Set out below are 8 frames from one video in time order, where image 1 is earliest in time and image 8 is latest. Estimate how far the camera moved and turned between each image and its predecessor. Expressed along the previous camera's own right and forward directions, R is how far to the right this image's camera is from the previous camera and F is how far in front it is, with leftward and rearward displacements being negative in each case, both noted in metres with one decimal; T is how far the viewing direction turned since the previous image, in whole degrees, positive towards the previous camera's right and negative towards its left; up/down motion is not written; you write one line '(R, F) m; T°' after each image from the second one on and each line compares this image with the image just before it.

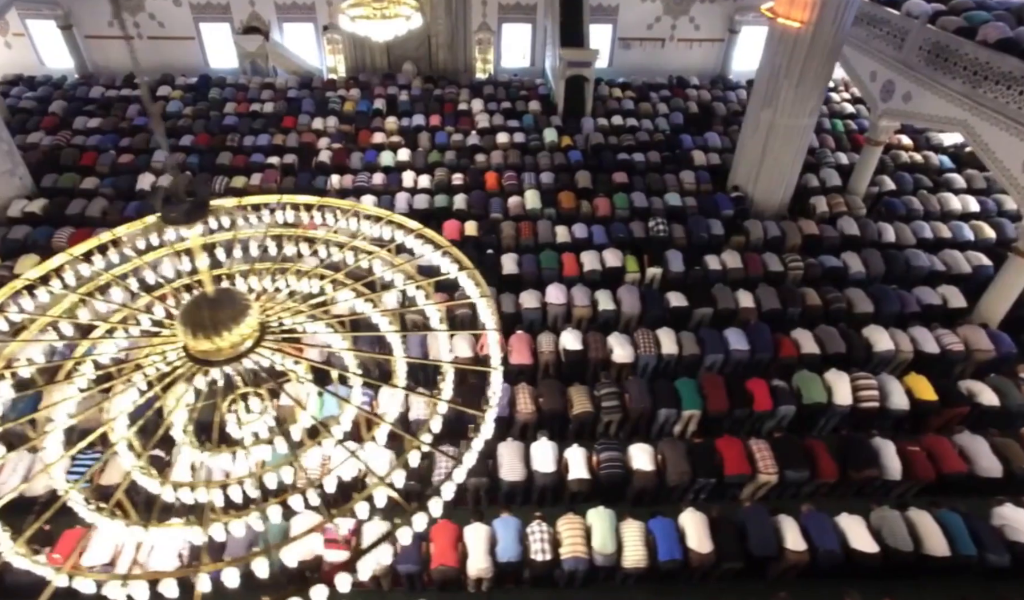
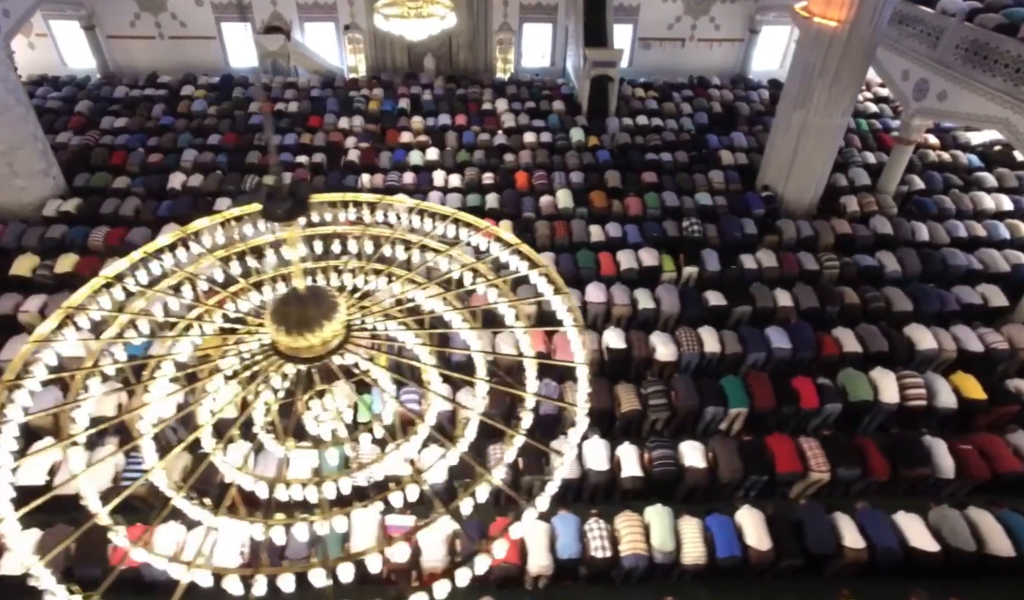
(-0.5, 0.0) m; 0°
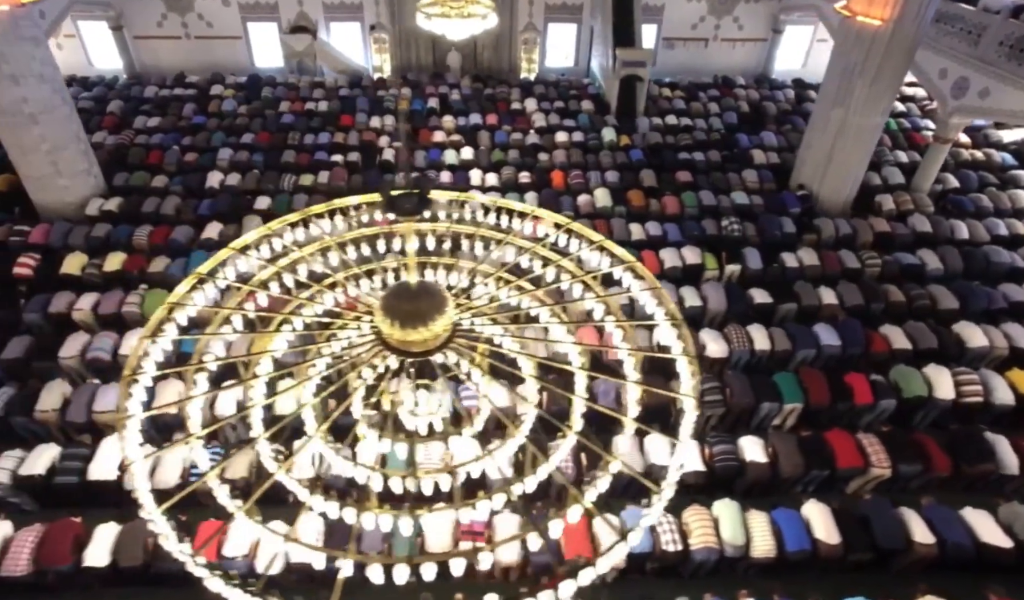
(-0.5, 0.0) m; 0°
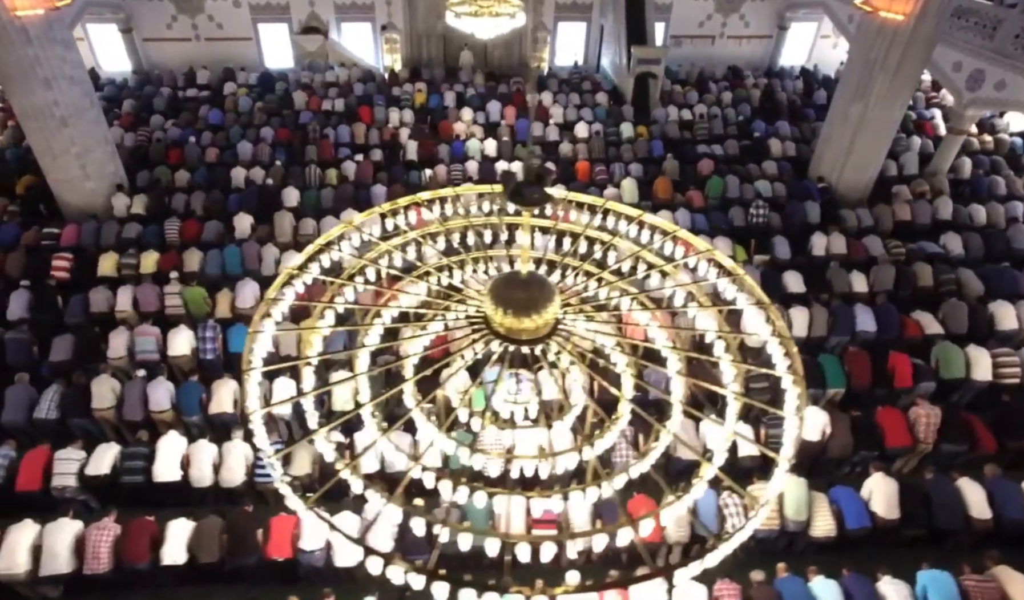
(-0.6, -0.1) m; +1°
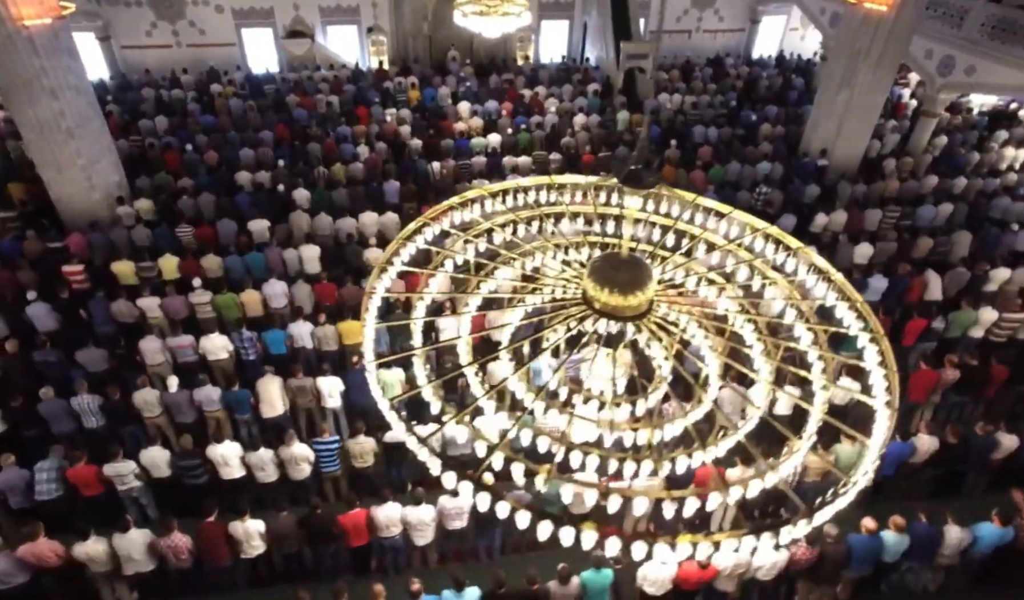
(-0.8, 0.0) m; +4°
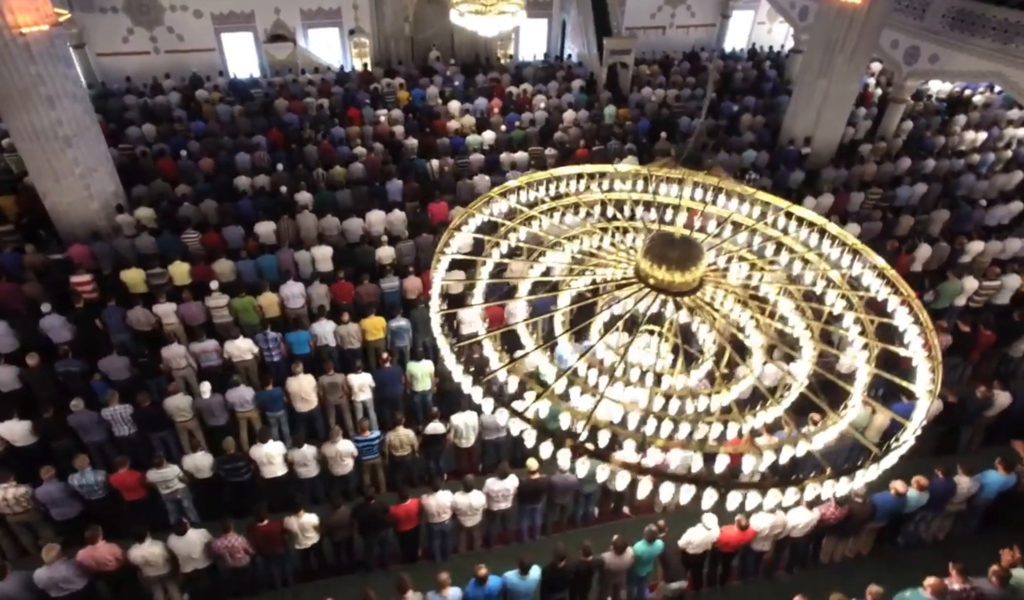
(-0.6, -0.2) m; +3°
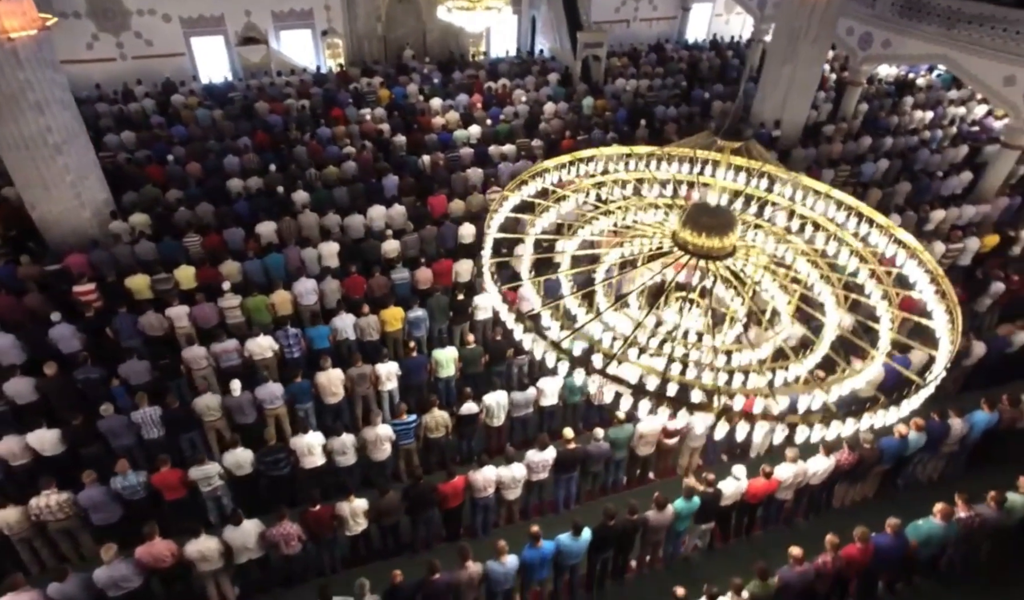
(-0.7, -0.2) m; +4°
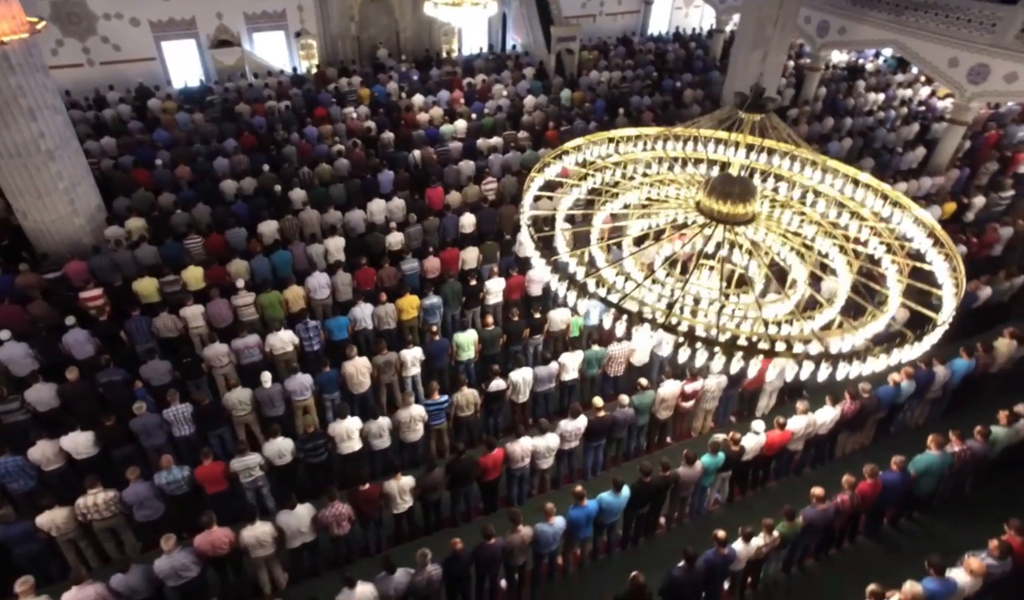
(-0.7, -0.2) m; +4°
